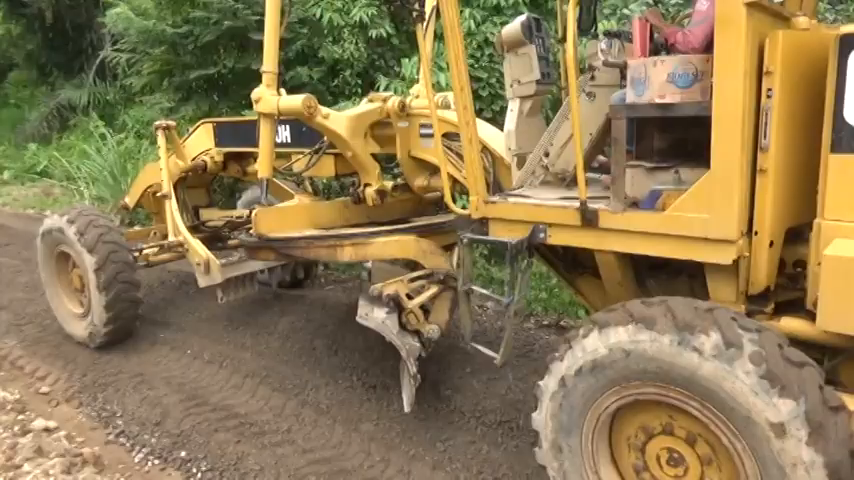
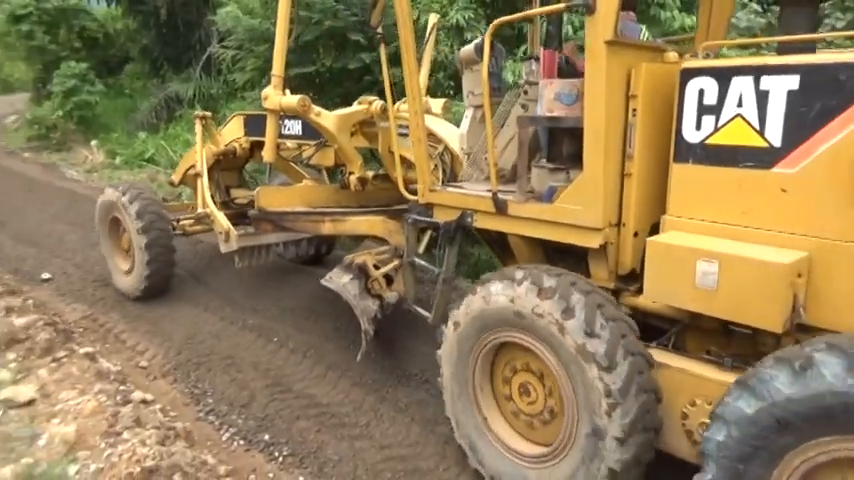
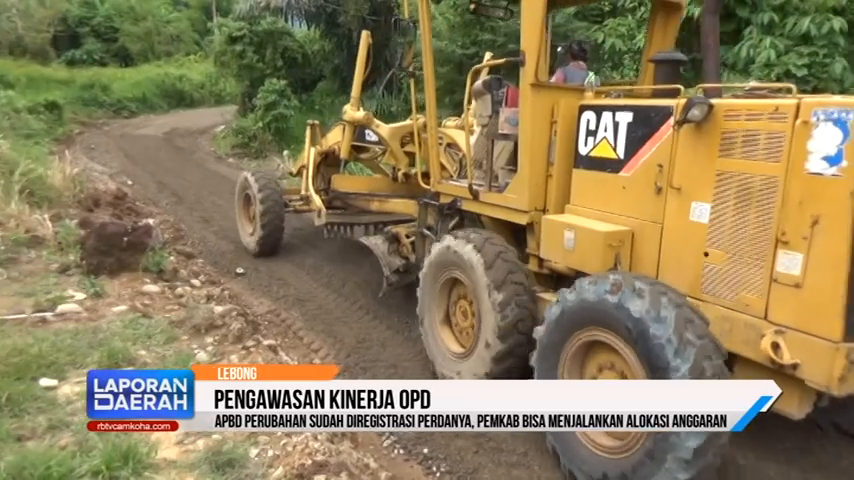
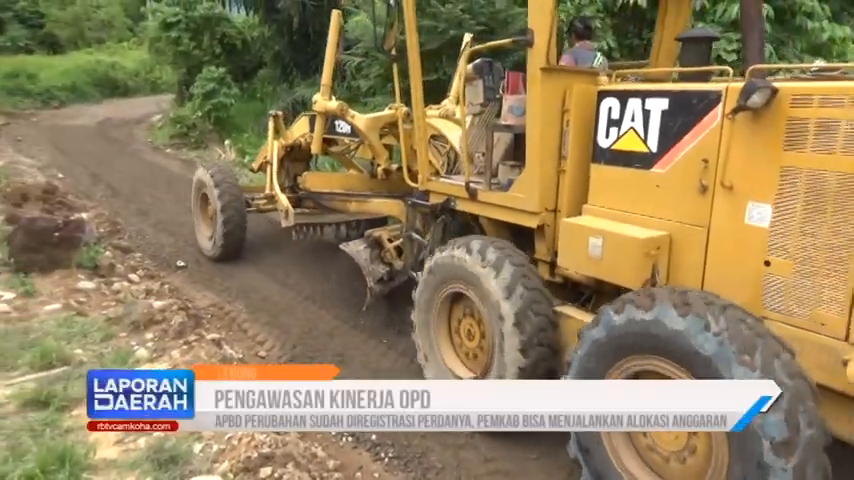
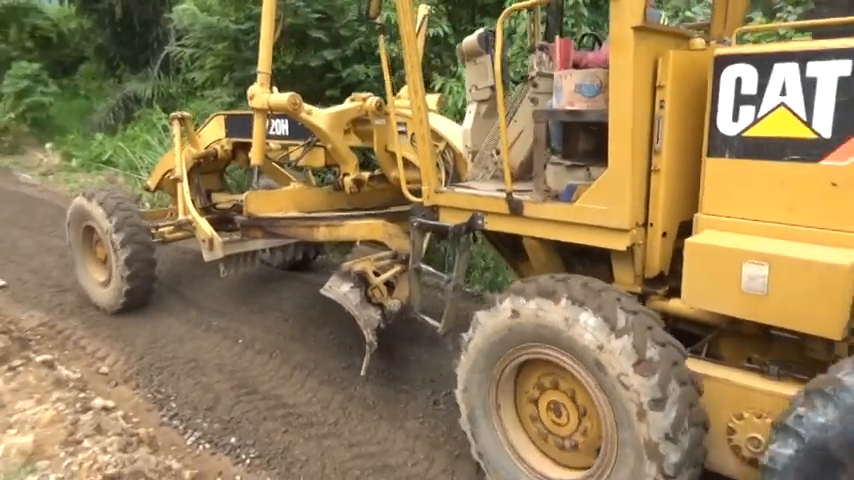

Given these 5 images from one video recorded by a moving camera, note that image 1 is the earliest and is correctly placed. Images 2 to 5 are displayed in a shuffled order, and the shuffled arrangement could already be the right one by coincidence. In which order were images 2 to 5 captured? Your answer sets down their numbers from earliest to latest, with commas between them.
5, 2, 4, 3
